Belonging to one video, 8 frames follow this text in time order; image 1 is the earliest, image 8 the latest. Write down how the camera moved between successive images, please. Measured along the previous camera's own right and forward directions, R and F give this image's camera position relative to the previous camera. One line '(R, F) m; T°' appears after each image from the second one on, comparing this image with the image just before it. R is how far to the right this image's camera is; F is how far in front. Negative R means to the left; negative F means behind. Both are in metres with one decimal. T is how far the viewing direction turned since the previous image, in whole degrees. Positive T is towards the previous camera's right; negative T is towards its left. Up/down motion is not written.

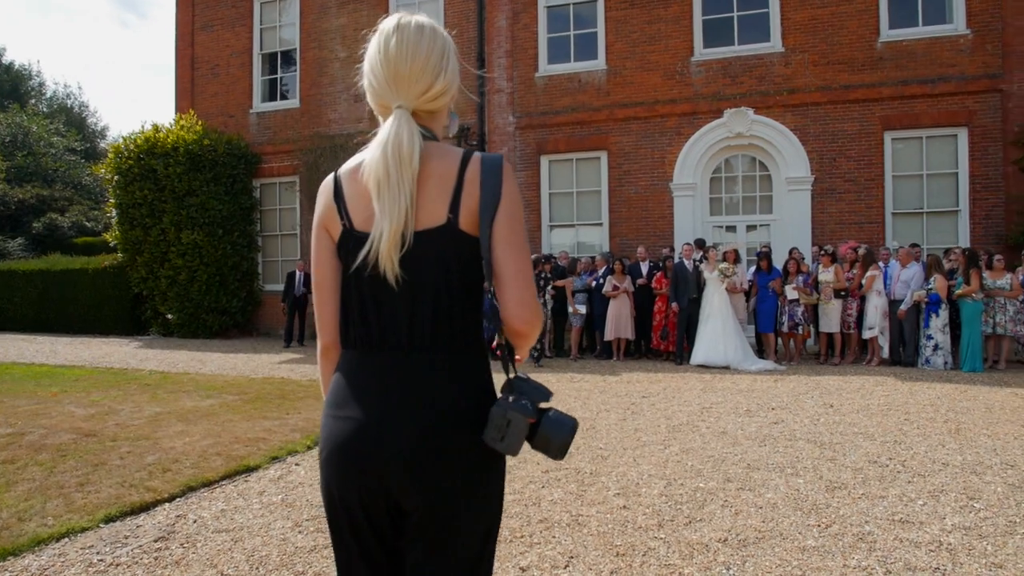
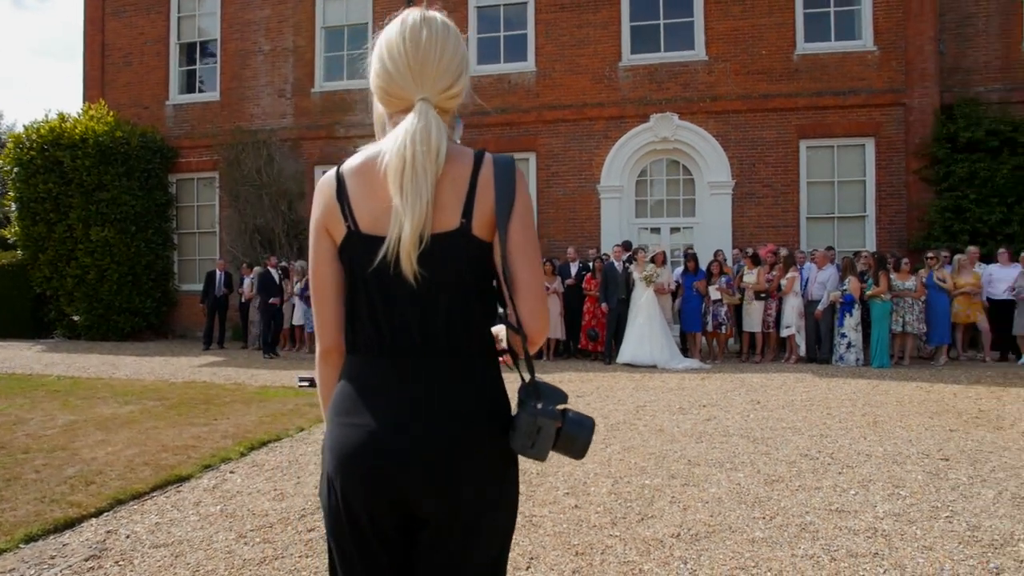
(-0.2, 0.0) m; +6°
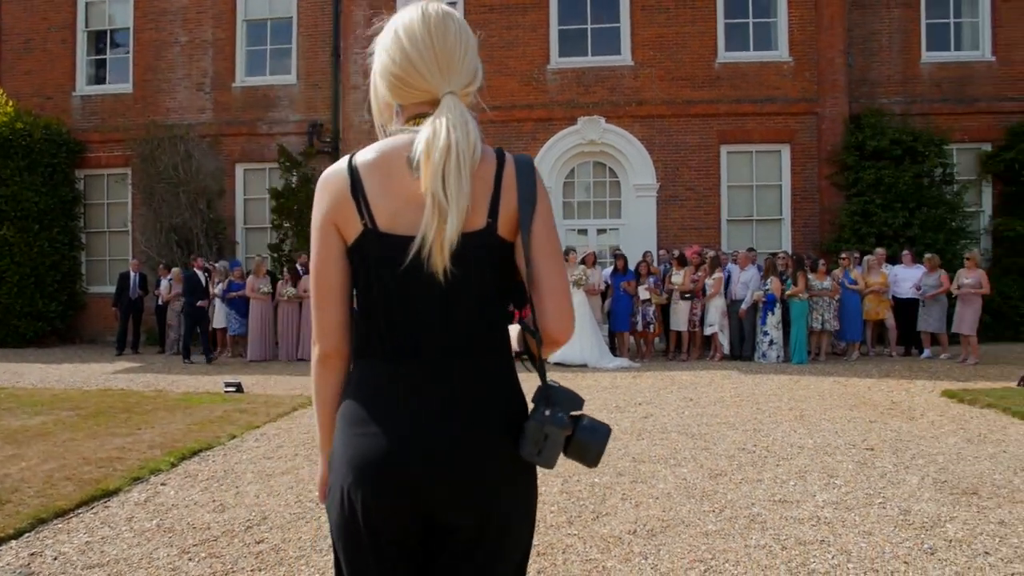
(-0.2, 0.0) m; +6°
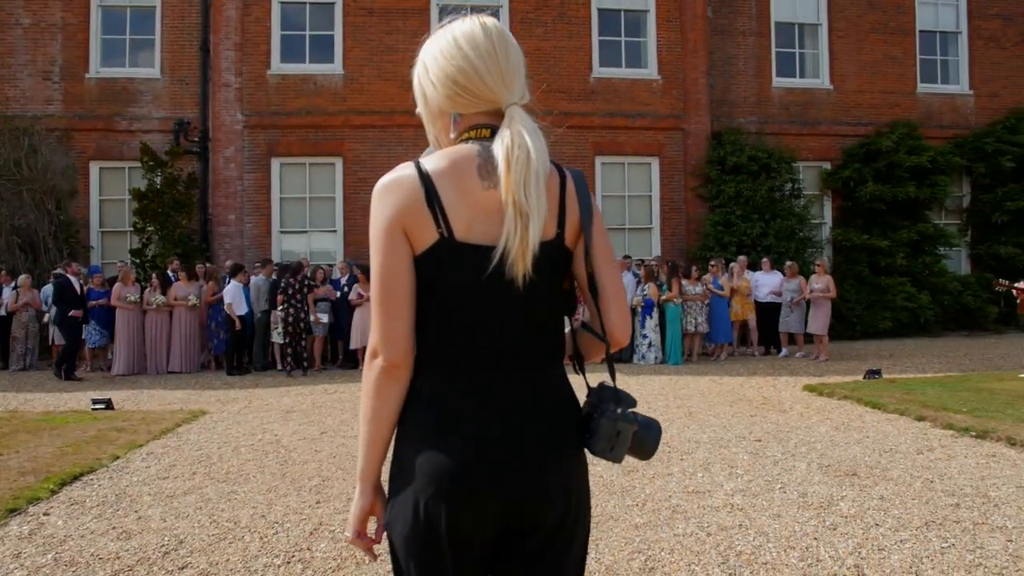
(-0.4, 0.0) m; +11°
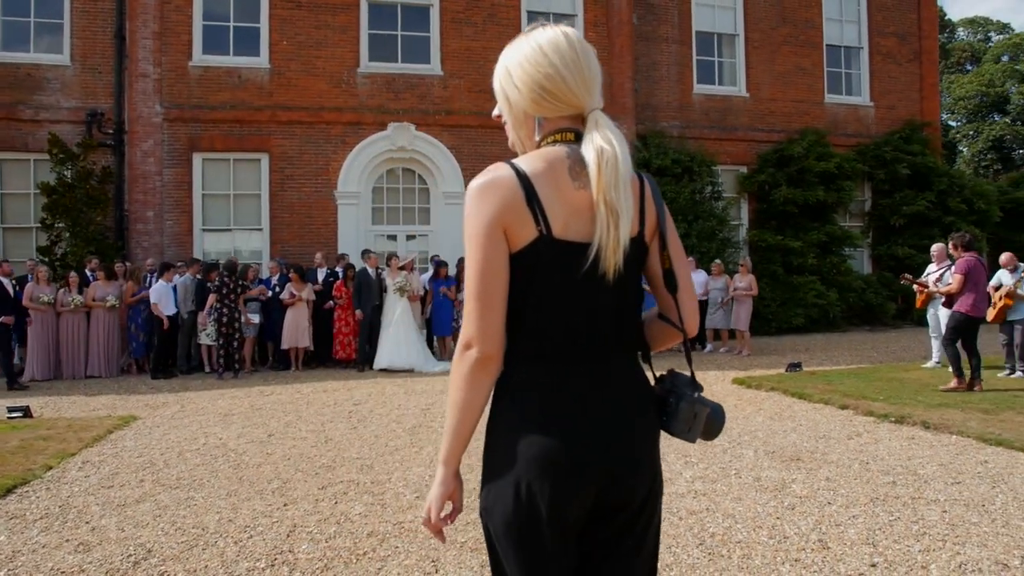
(-0.4, -0.1) m; +7°
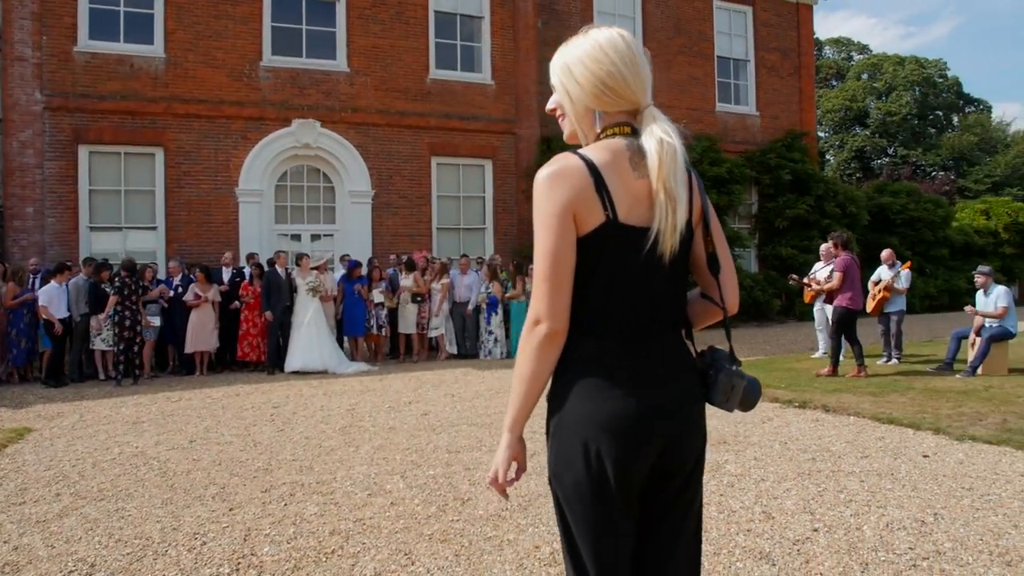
(-0.4, -0.1) m; +9°
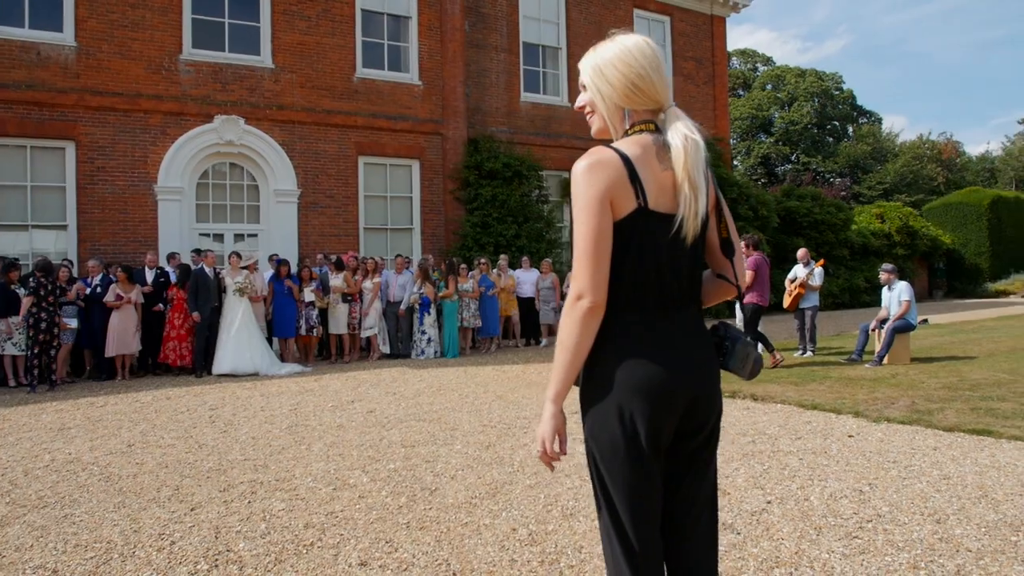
(-0.3, -0.1) m; +7°
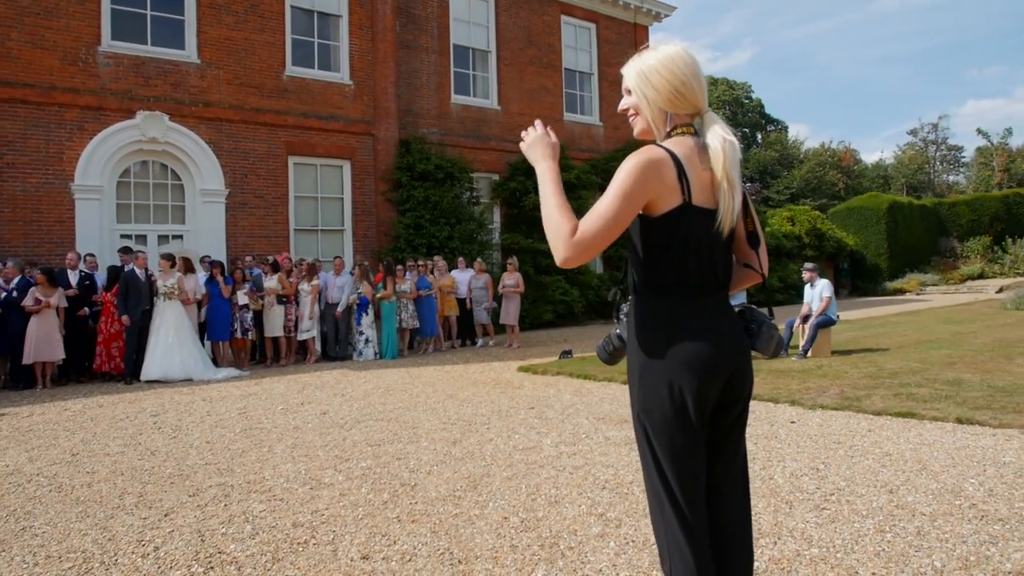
(-0.4, -0.1) m; +7°
